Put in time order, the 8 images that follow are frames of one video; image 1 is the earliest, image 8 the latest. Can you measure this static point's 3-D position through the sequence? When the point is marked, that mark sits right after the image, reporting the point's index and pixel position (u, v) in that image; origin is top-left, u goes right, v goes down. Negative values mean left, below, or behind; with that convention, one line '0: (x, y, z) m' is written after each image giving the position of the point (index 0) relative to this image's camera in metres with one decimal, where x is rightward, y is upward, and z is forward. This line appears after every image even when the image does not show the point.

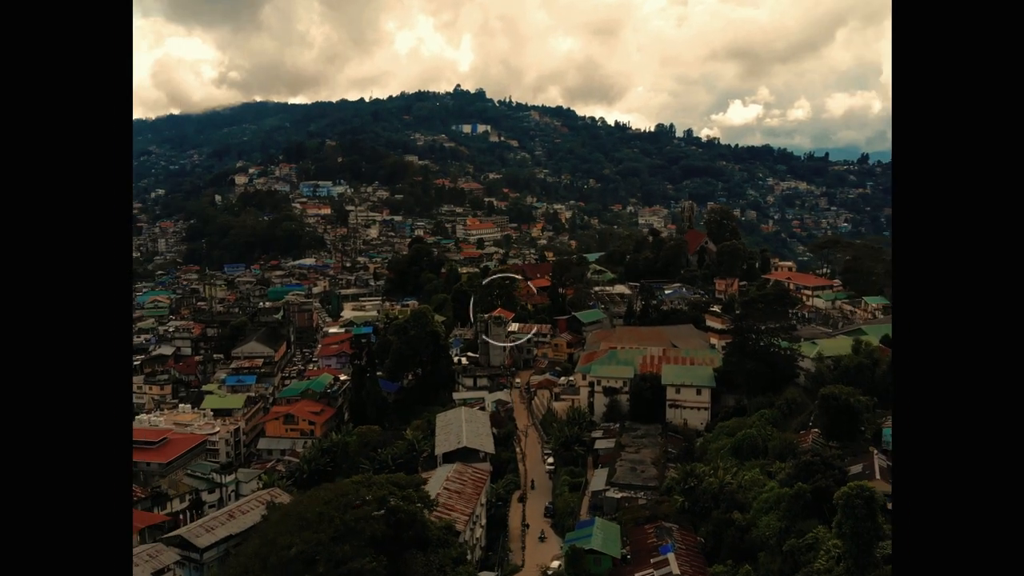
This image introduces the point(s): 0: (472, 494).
0: (-0.3, -1.7, +8.3) m
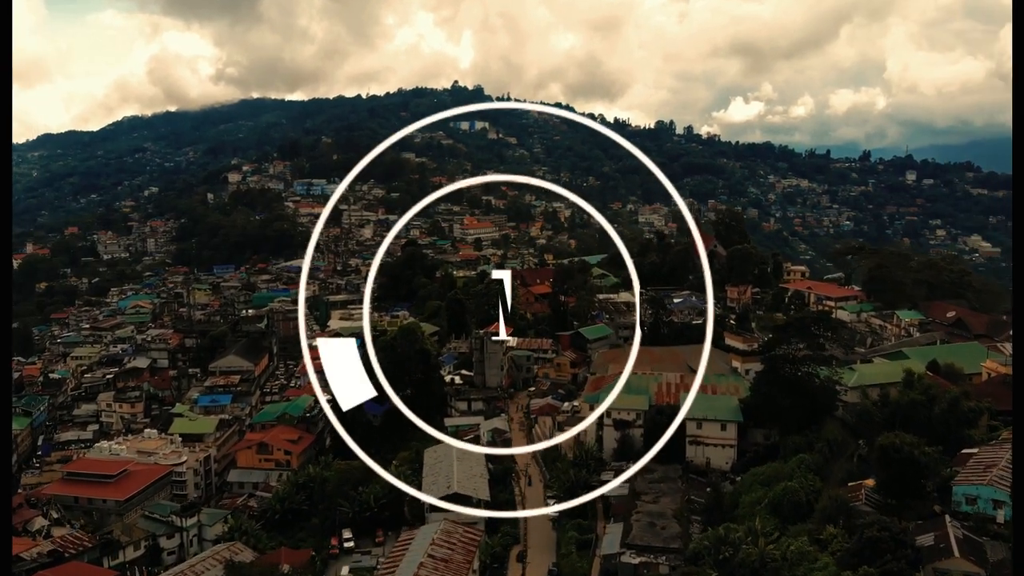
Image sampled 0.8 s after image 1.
0: (-0.3, -1.8, +7.4) m
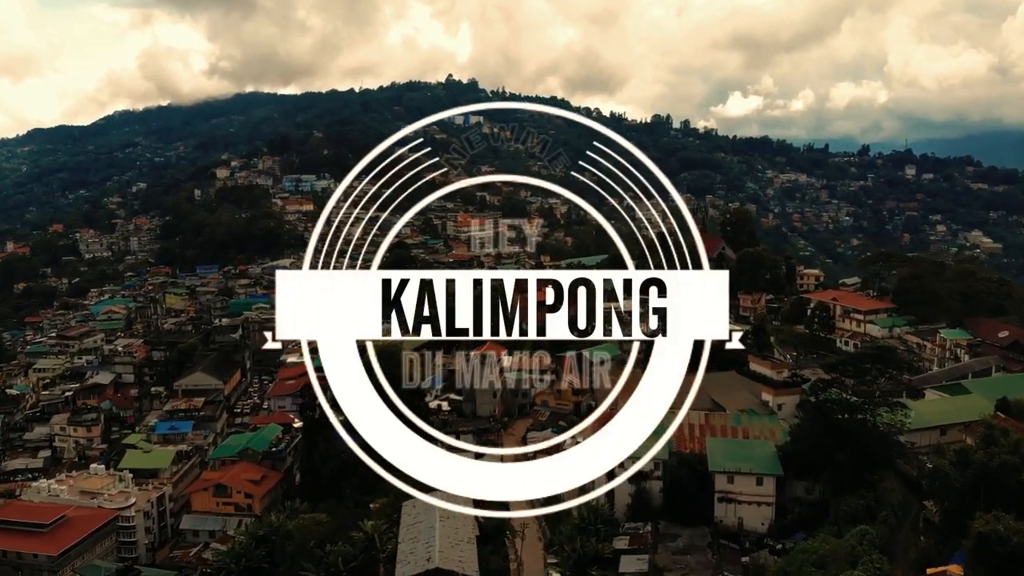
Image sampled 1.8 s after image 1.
0: (-0.4, -2.0, +6.2) m
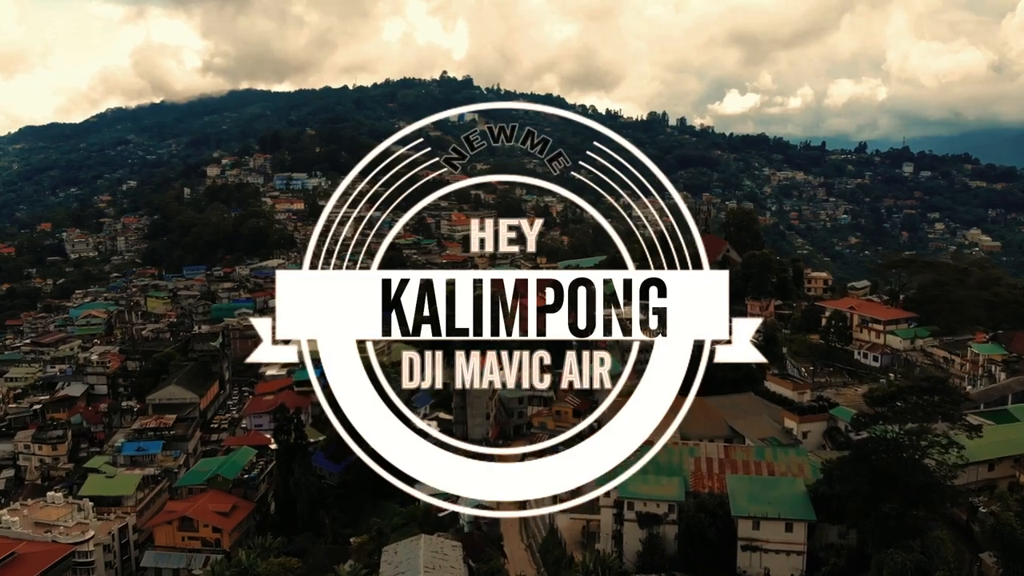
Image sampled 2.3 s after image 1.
0: (-0.4, -2.1, +5.5) m
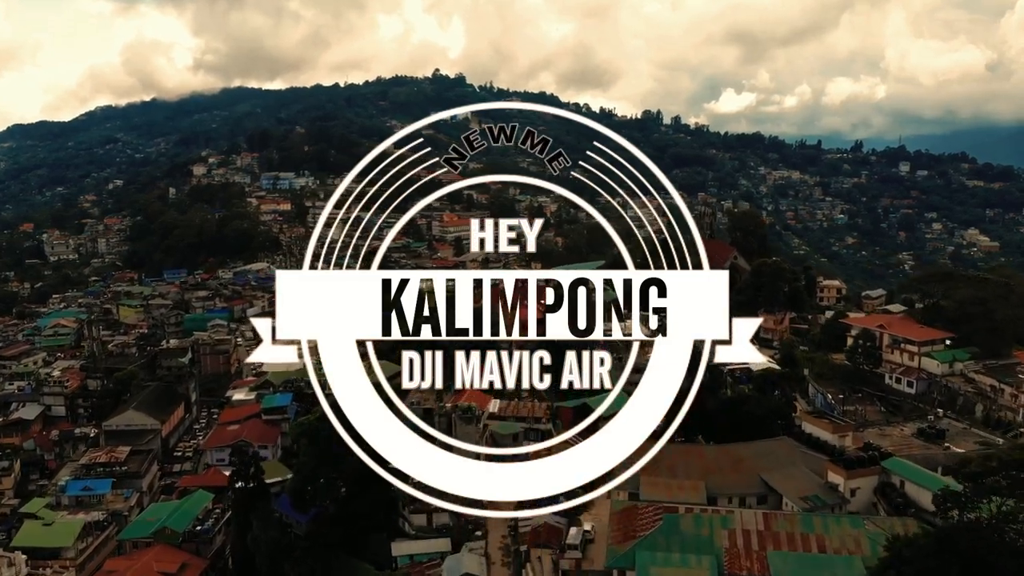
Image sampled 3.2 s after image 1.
0: (-0.4, -2.2, +4.4) m
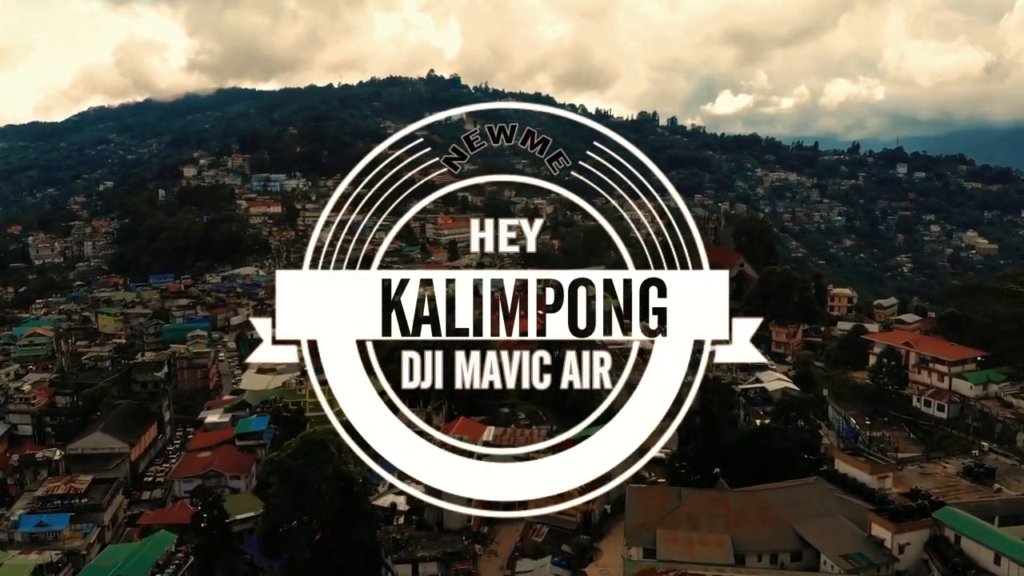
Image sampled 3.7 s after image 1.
0: (-0.4, -2.3, +3.7) m
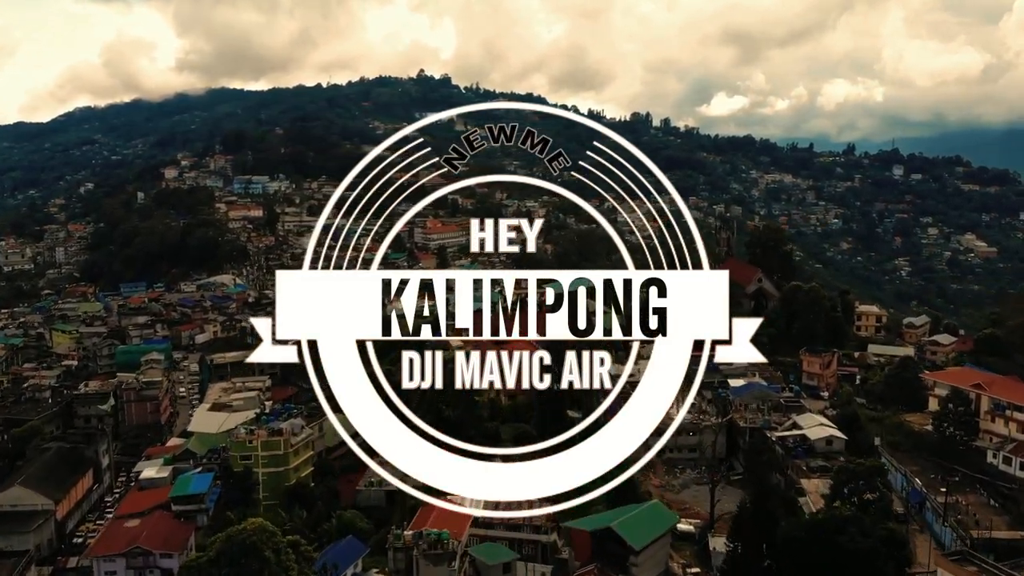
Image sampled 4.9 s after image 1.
0: (-0.4, -2.5, +2.3) m
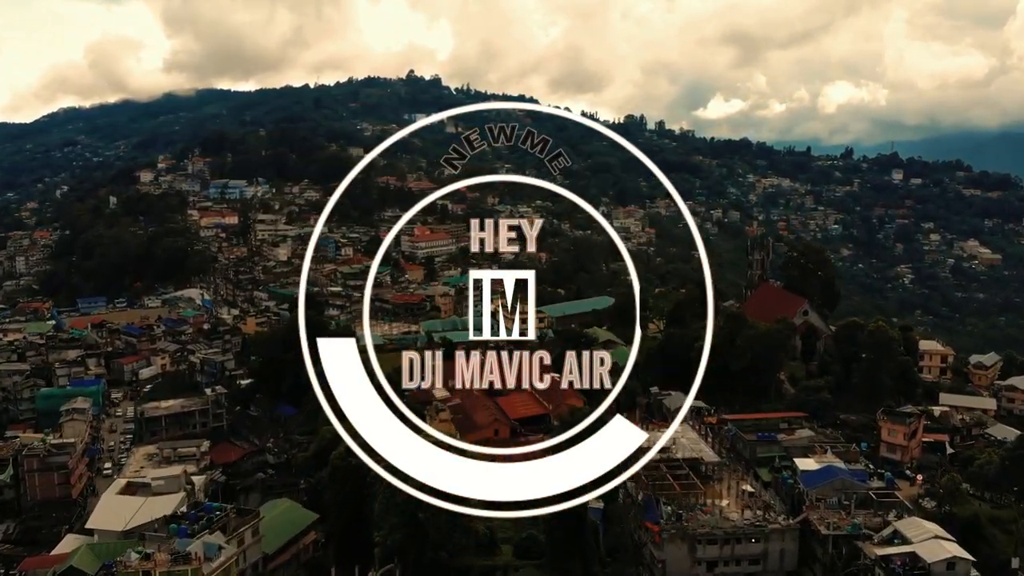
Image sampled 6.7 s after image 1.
0: (-0.4, -2.9, +0.1) m
